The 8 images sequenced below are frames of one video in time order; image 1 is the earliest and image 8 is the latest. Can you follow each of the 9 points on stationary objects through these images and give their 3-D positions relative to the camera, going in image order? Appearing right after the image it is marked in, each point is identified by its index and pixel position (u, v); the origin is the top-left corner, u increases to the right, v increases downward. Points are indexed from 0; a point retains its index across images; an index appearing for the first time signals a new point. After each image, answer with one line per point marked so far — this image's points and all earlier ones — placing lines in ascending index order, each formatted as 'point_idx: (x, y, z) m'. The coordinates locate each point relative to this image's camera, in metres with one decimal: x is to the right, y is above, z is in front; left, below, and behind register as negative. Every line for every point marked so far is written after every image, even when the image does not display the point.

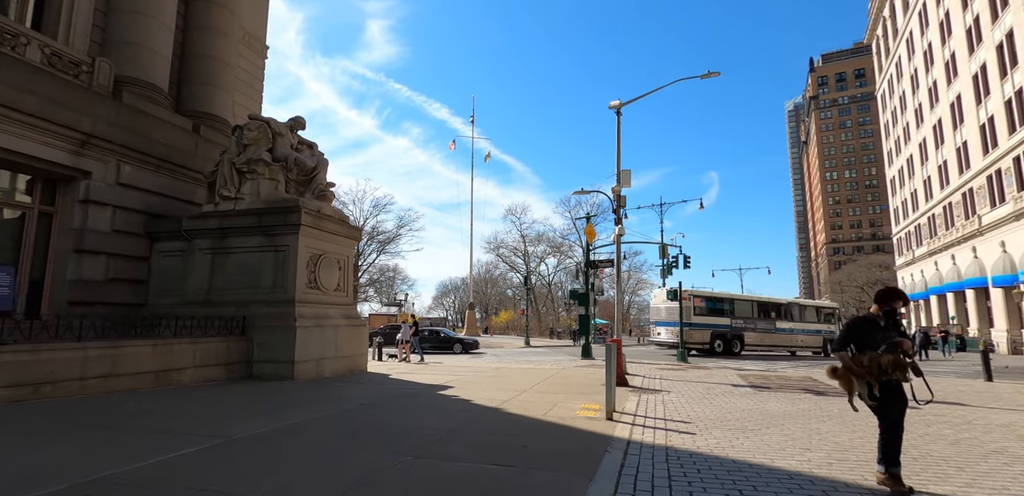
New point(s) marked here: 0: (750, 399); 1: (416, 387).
0: (+3.9, -2.5, +8.6) m
1: (-1.9, -2.6, +9.9) m
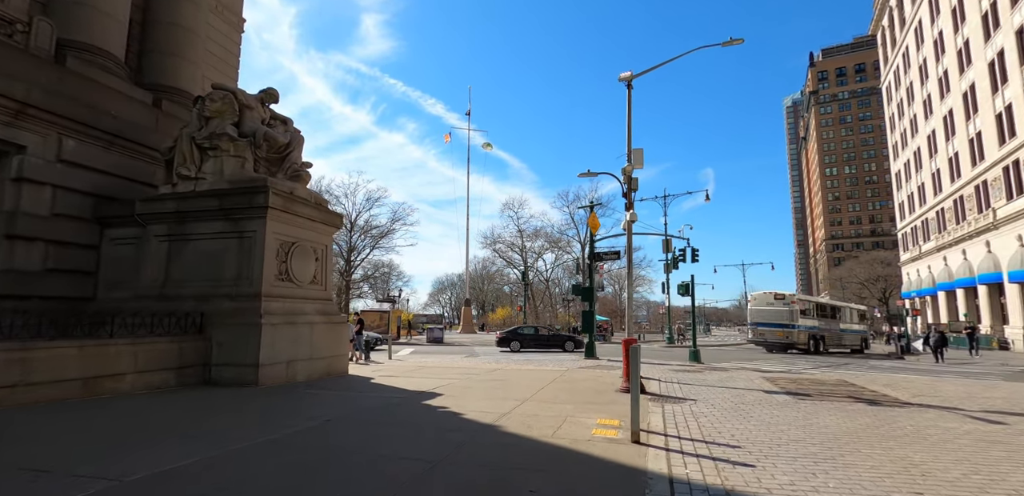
0: (+3.8, -2.2, +7.2) m
1: (-1.9, -2.4, +8.5) m
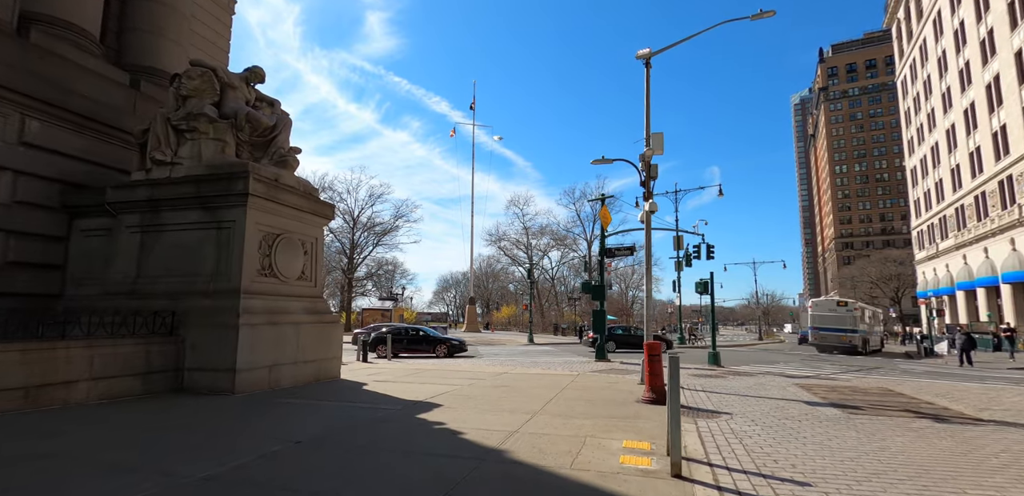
0: (+3.9, -2.1, +6.2) m
1: (-1.8, -2.3, +7.5) m
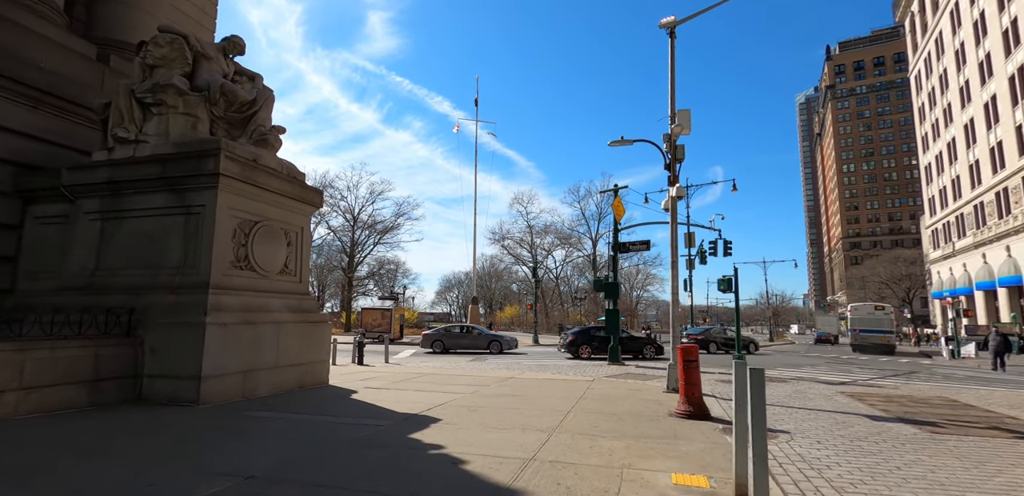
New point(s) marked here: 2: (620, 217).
0: (+4.1, -2.0, +5.0) m
1: (-1.6, -2.1, +6.3) m
2: (+3.3, +1.0, +16.2) m
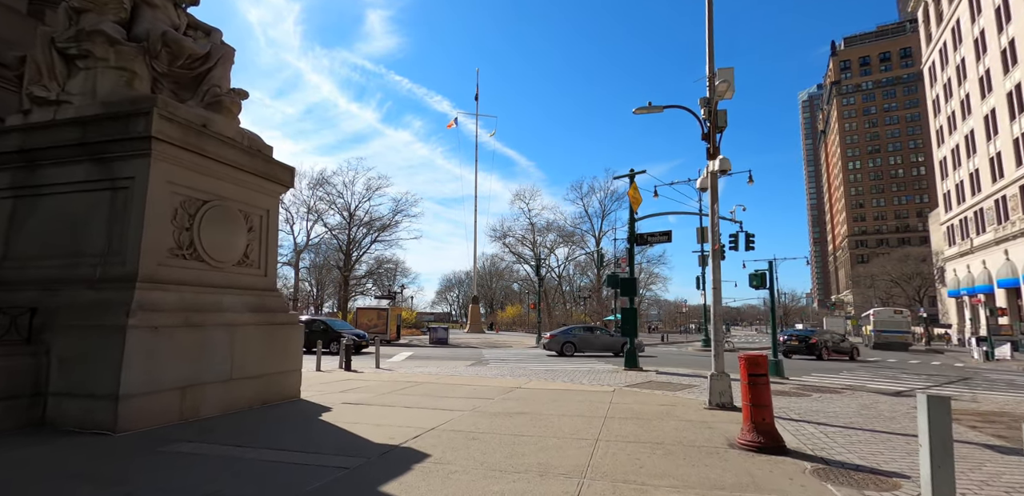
0: (+4.2, -1.7, +3.4) m
1: (-1.5, -1.9, +4.7) m
2: (+3.5, +1.2, +14.6) m
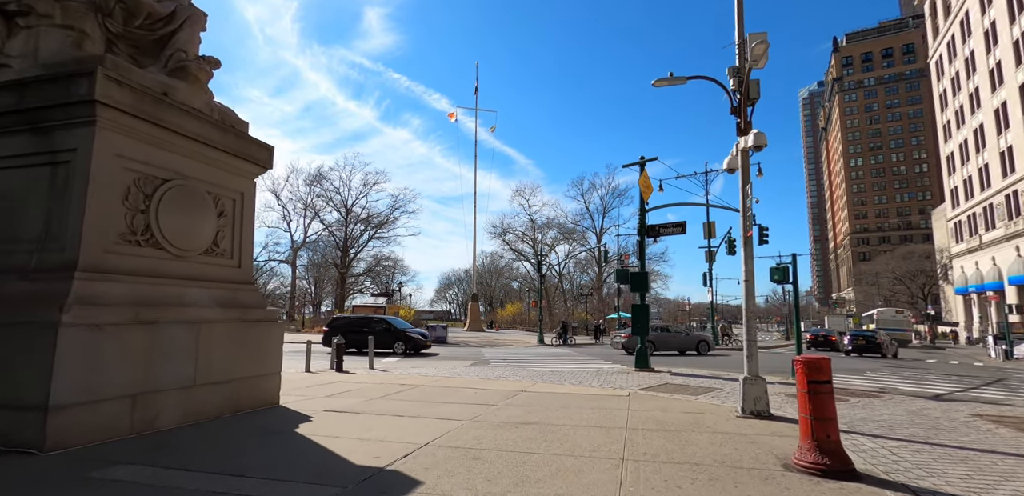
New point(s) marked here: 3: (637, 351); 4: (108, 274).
0: (+4.3, -1.6, +2.5) m
1: (-1.4, -1.7, +3.8) m
2: (+3.5, +1.4, +13.7) m
3: (+3.0, -2.5, +12.5) m
4: (-4.1, -0.3, +5.3) m
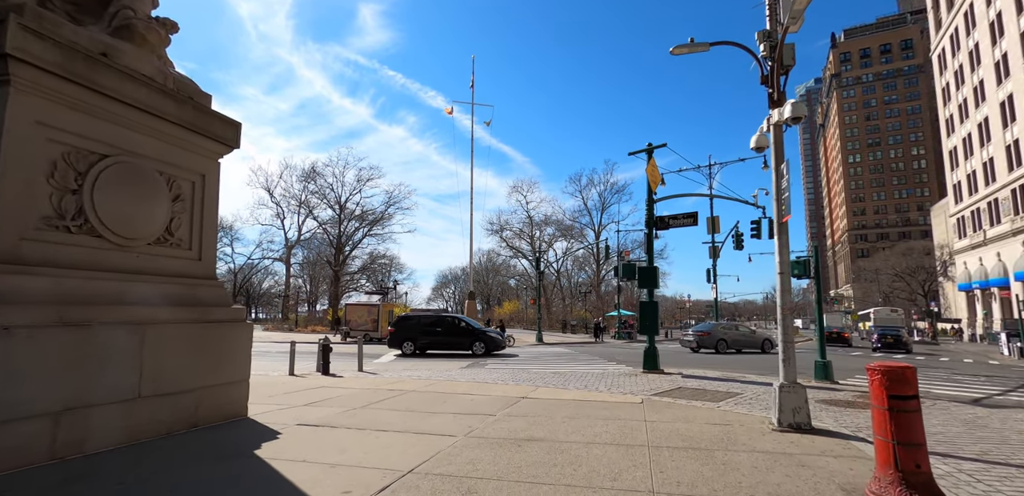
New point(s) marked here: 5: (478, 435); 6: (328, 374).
0: (+4.3, -1.5, +1.6) m
1: (-1.4, -1.6, +2.9) m
2: (+3.5, +1.6, +12.8) m
3: (+3.0, -2.3, +11.7) m
4: (-4.0, -0.2, +4.4) m
5: (-0.3, -1.9, +5.4) m
6: (-4.4, -2.9, +12.2) m
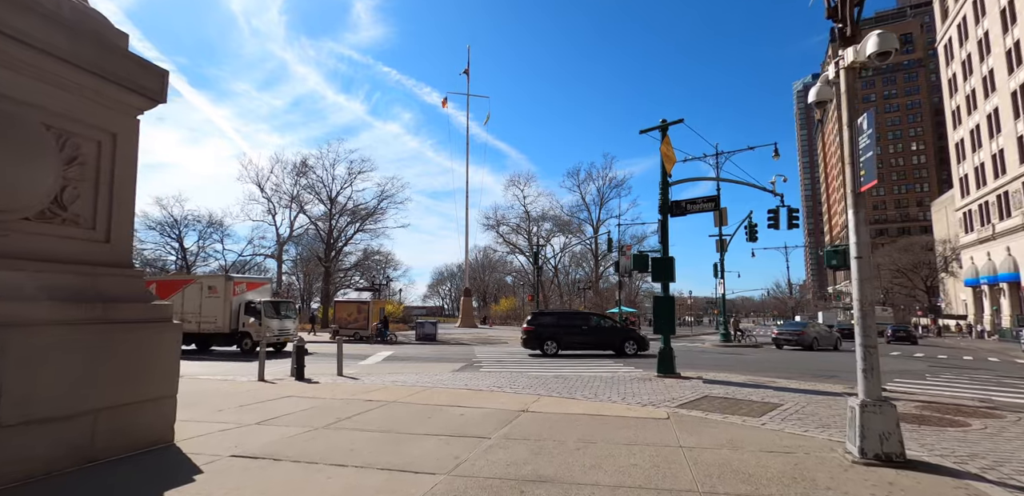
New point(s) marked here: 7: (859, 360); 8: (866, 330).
0: (+4.3, -1.3, +0.3) m
1: (-1.4, -1.4, +1.6) m
2: (+3.4, +1.8, +11.5) m
3: (+2.9, -2.1, +10.3) m
4: (-4.0, 0.0, +3.0) m
5: (-0.3, -1.7, +4.0) m
6: (-4.5, -2.7, +10.9) m
7: (+3.0, -0.9, +4.5) m
8: (+3.1, -0.7, +4.5) m
